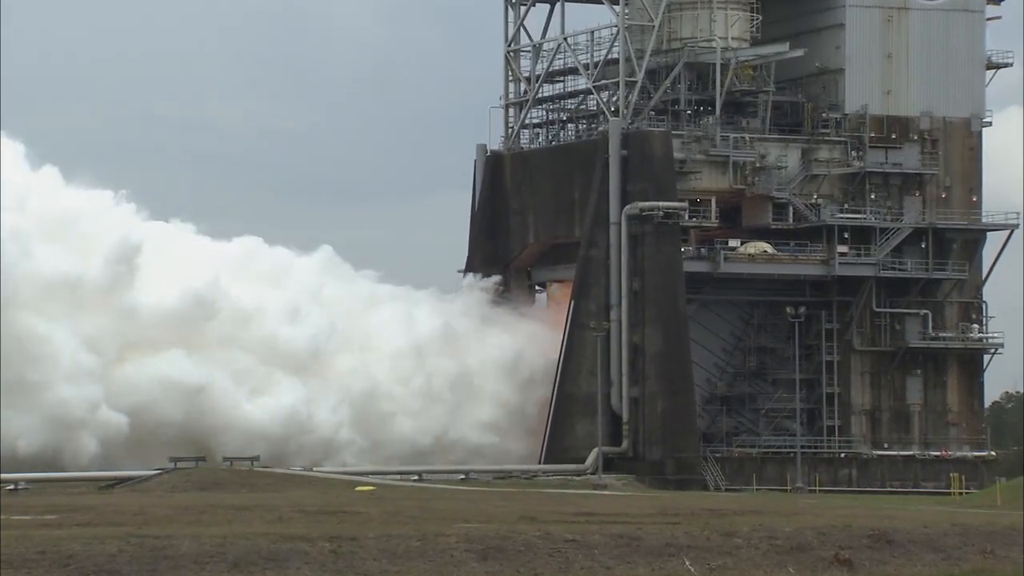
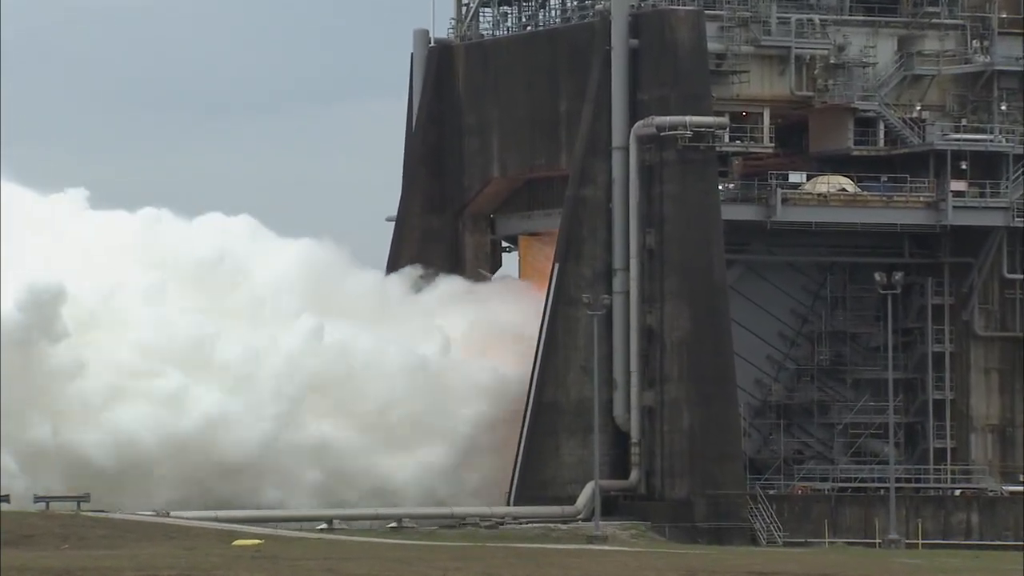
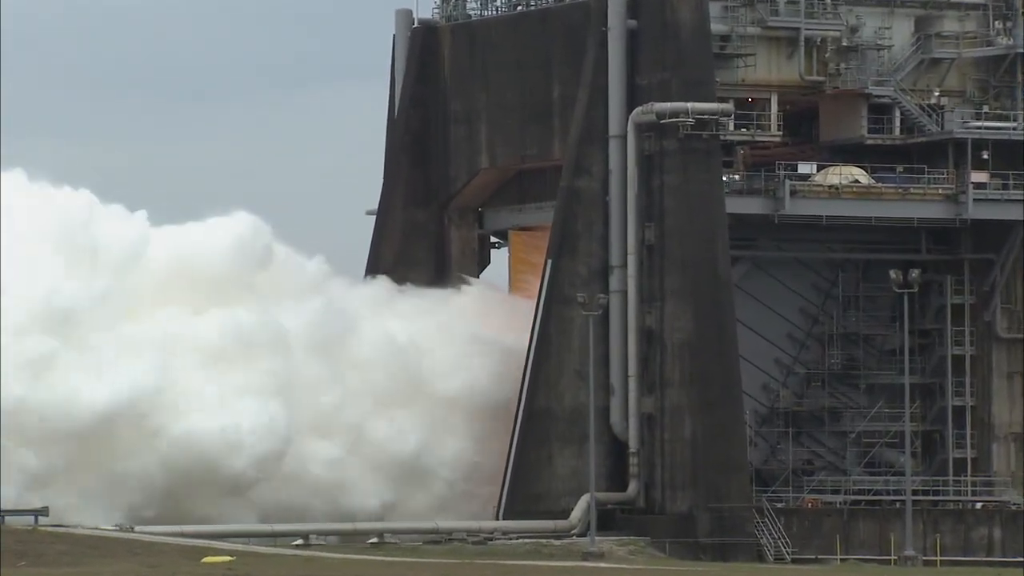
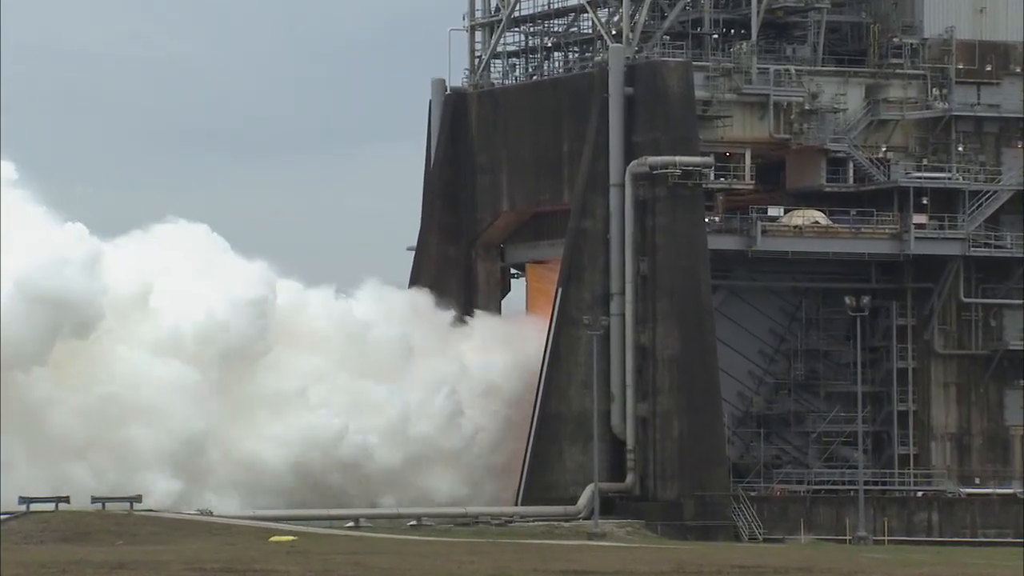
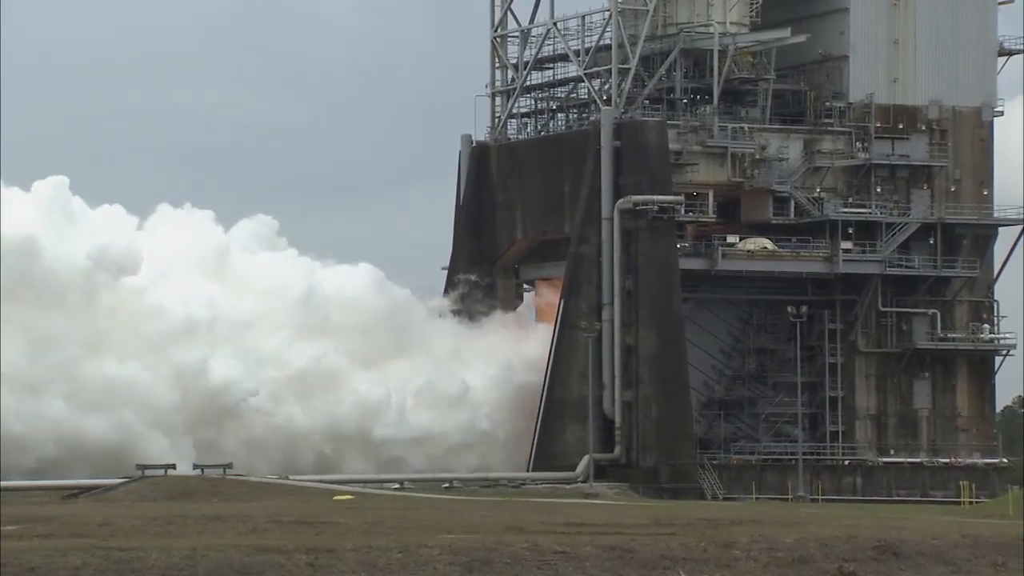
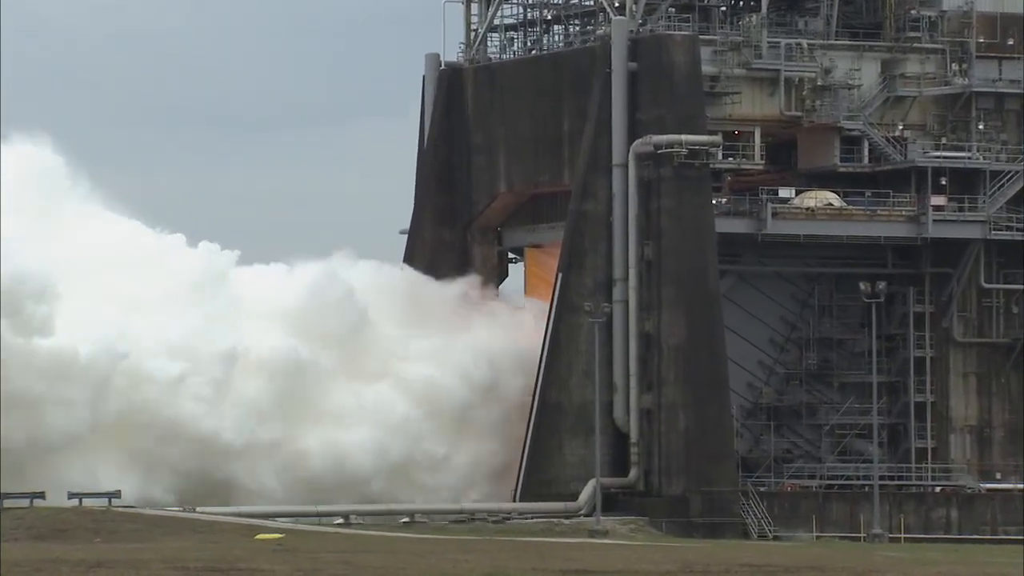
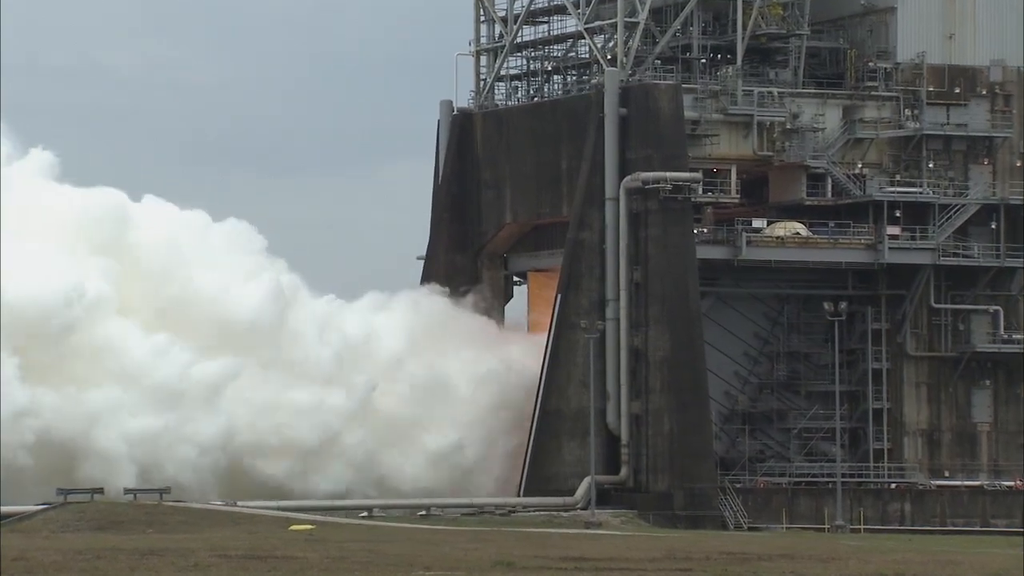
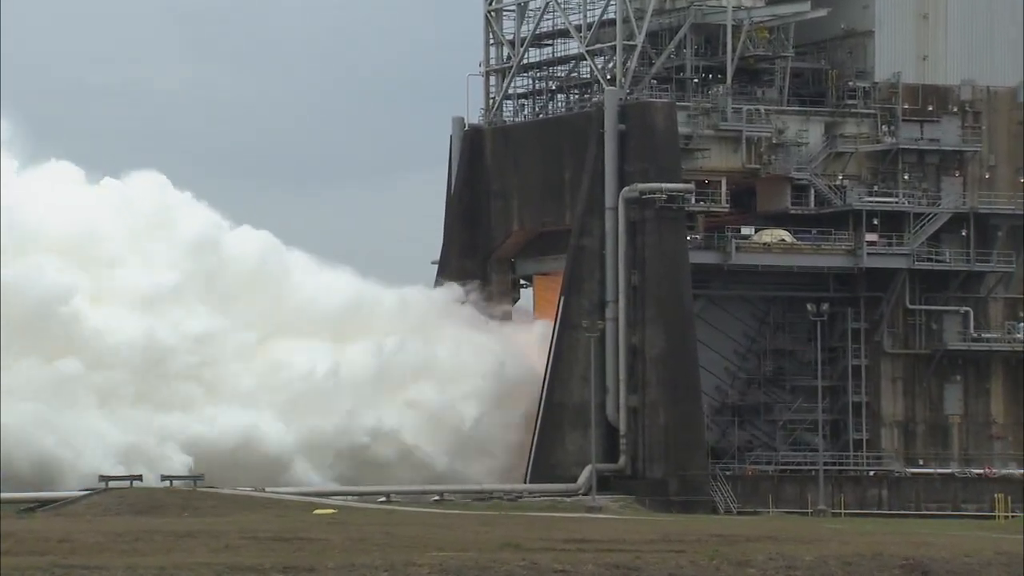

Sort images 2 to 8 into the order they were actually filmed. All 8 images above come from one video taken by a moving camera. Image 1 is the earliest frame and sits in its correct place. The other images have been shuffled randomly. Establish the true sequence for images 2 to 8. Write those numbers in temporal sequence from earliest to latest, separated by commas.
5, 8, 7, 4, 6, 2, 3
